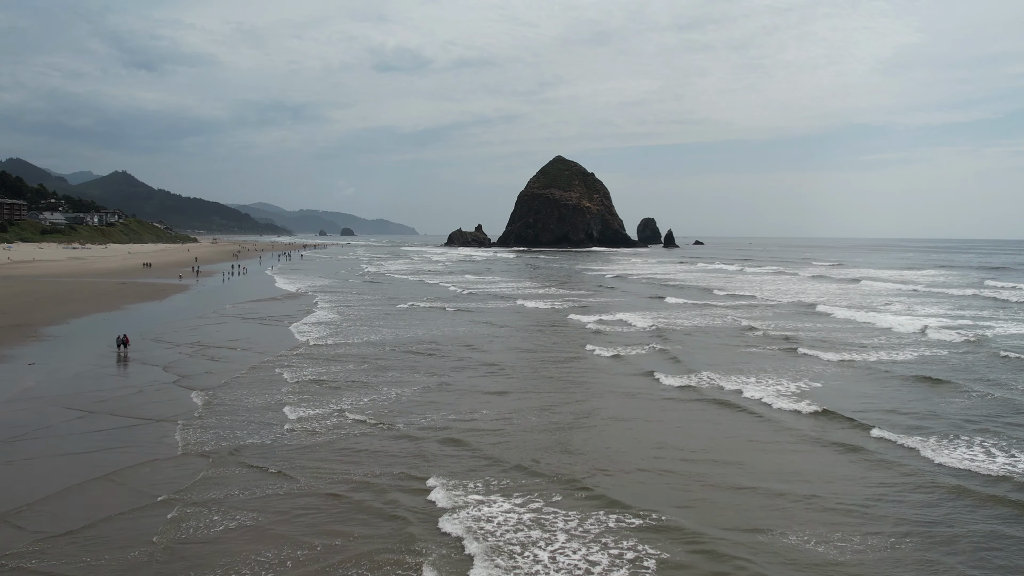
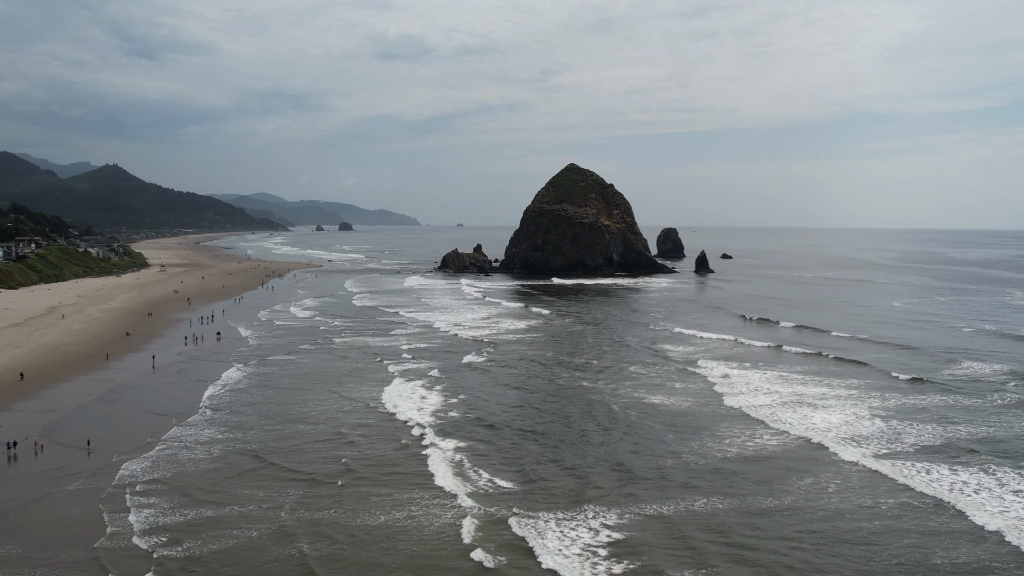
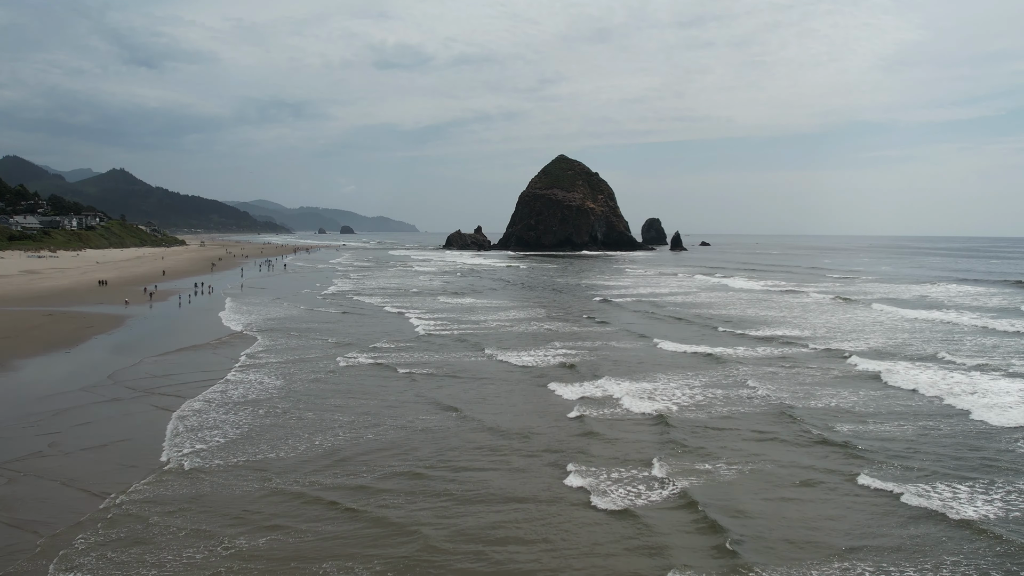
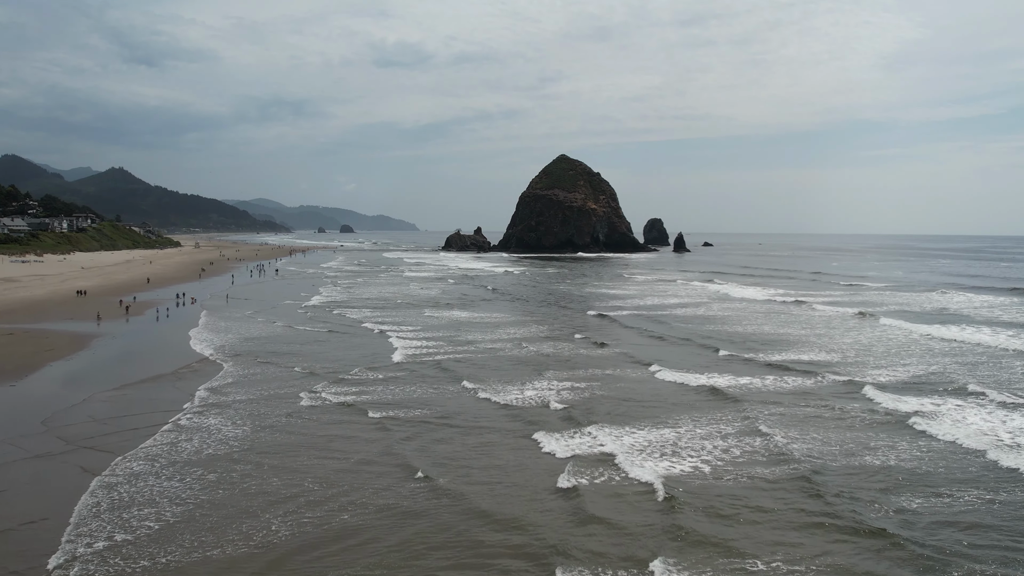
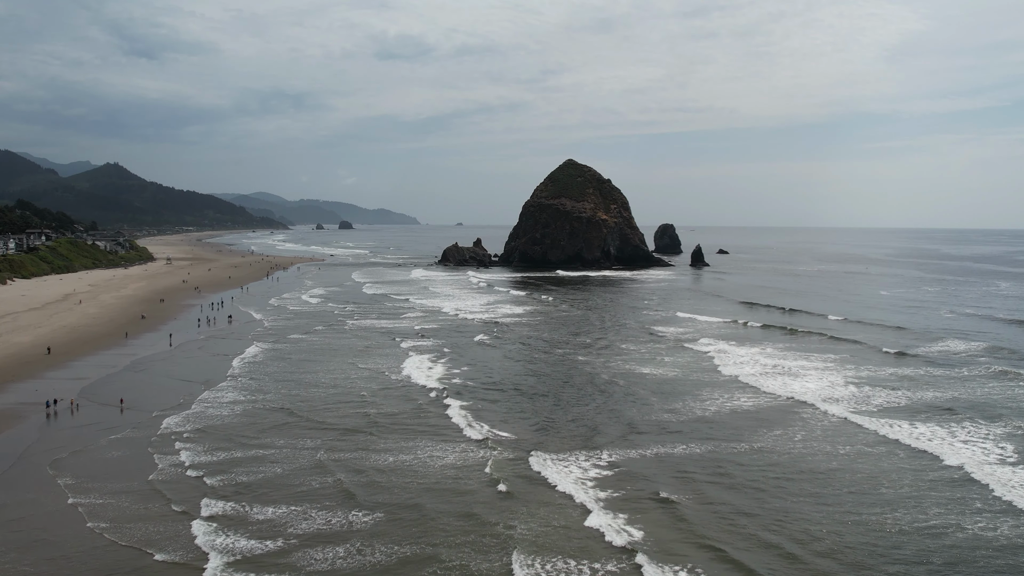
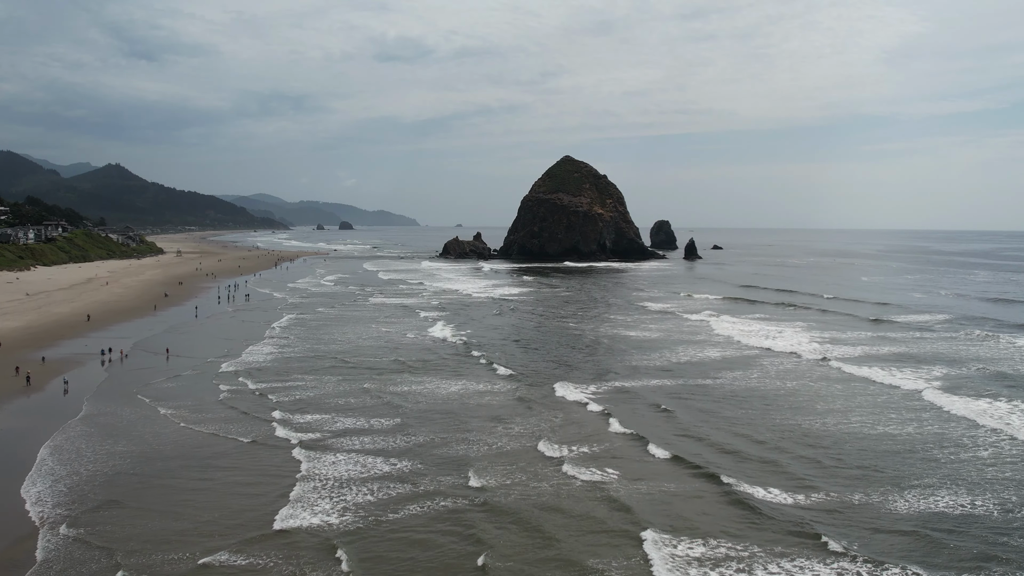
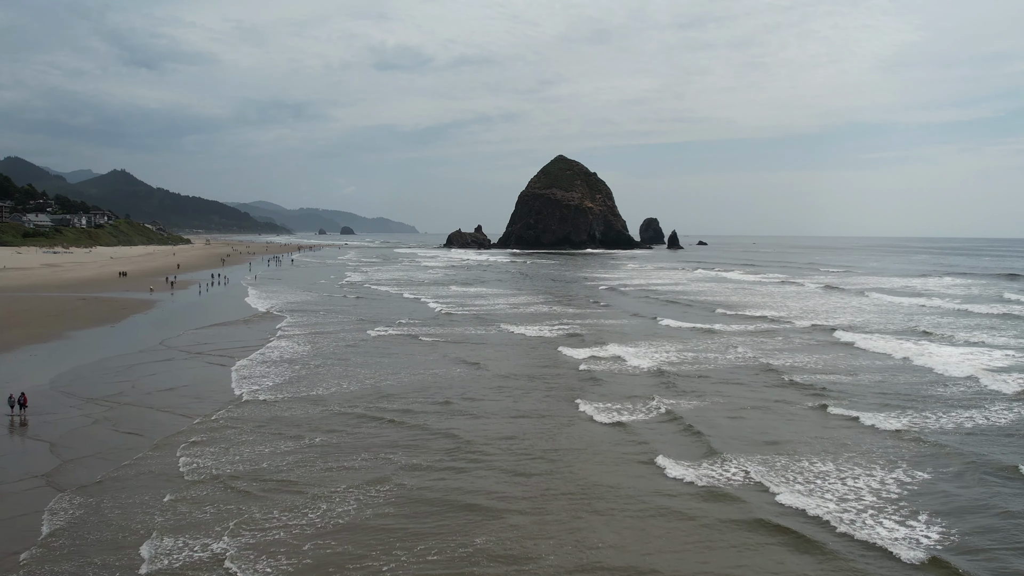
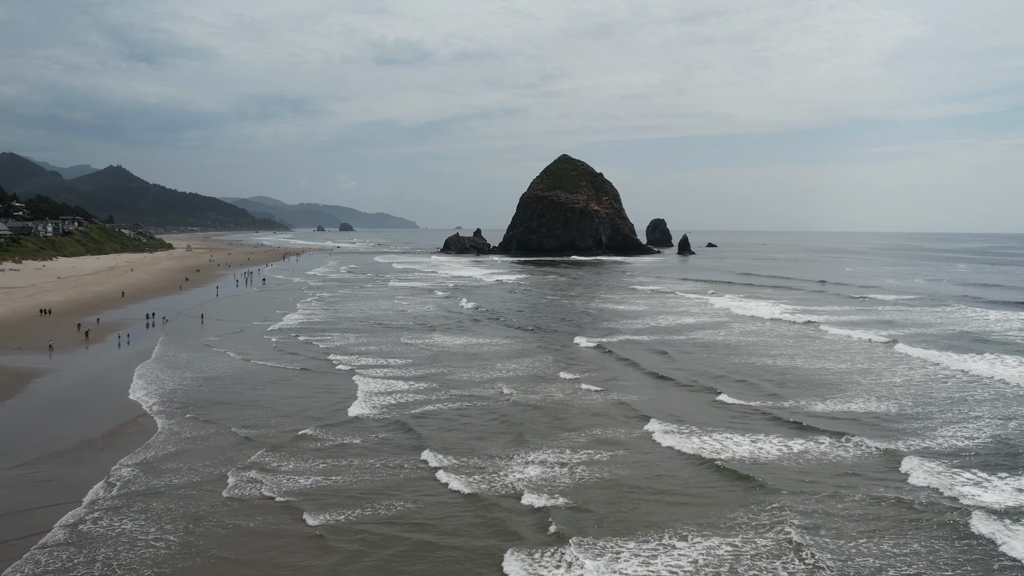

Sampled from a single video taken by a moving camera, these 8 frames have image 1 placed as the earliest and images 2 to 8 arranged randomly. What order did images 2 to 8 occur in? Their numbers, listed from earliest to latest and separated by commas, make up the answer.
7, 3, 4, 8, 6, 5, 2
